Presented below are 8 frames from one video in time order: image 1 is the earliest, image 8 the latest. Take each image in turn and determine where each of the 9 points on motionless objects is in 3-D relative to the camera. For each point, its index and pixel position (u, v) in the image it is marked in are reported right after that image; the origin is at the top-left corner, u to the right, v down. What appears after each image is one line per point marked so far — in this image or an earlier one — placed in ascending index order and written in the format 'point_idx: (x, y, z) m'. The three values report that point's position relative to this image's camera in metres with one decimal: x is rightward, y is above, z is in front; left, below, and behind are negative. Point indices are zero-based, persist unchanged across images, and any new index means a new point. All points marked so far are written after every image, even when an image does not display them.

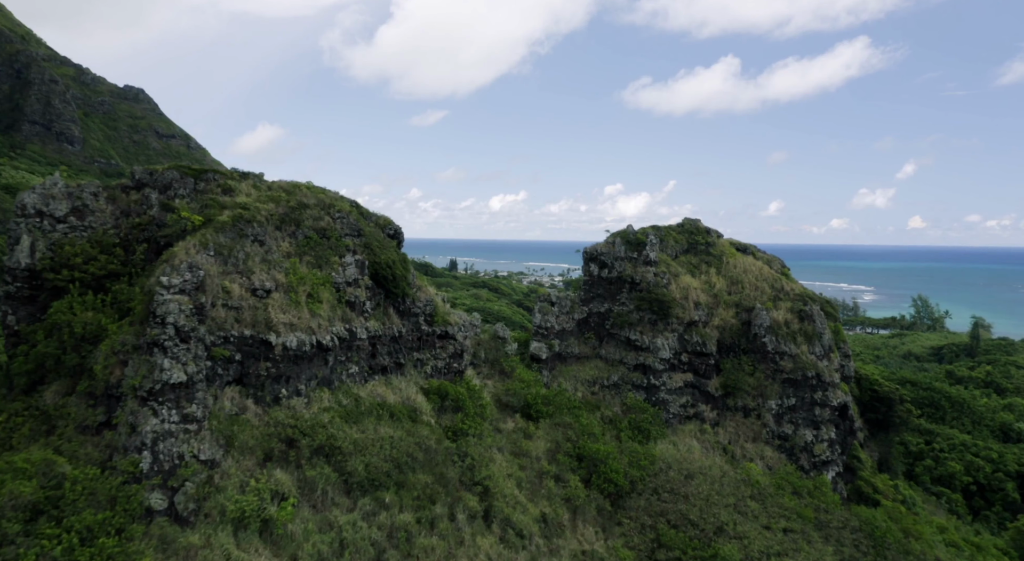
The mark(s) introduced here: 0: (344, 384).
0: (-4.5, -2.8, +16.6) m
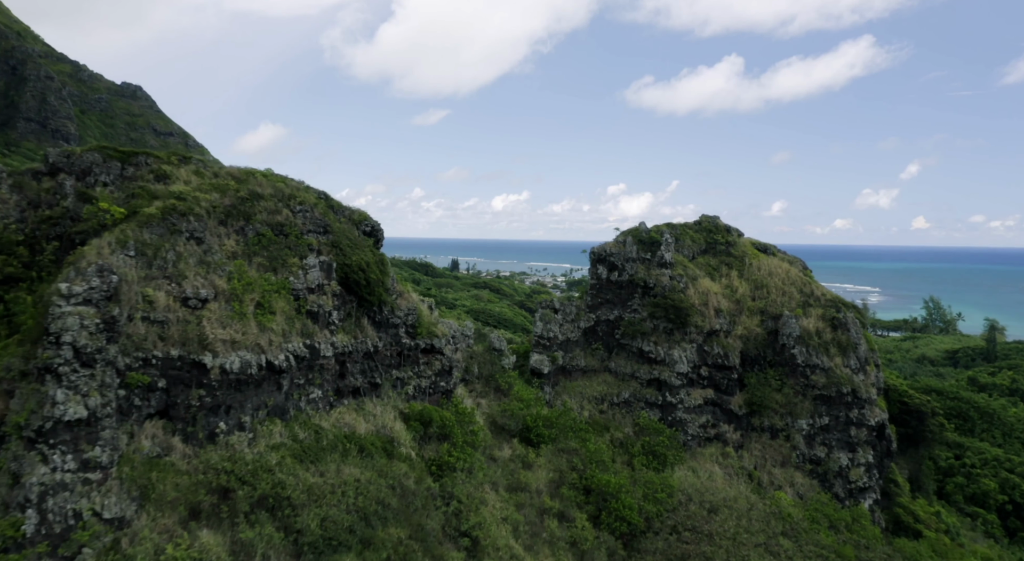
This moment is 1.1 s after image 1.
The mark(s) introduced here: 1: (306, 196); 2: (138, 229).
0: (-4.6, -2.9, +13.7) m
1: (-5.1, +2.1, +15.7) m
2: (-7.4, +1.0, +12.4) m
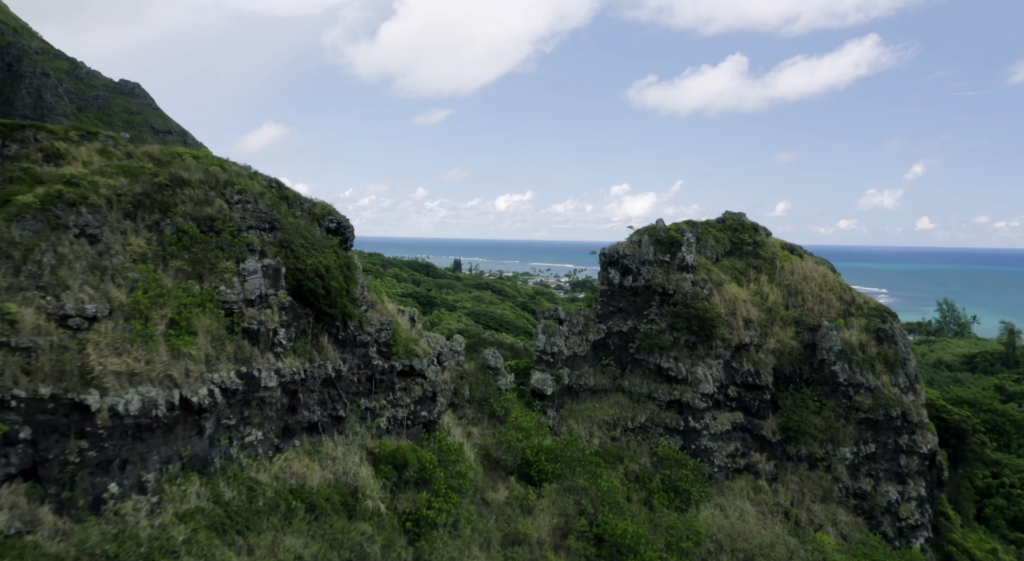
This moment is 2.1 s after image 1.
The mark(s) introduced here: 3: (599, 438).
0: (-4.7, -3.1, +10.6) m
1: (-5.2, +1.9, +12.5) m
2: (-7.5, +0.9, +9.3) m
3: (+2.6, -4.8, +19.1) m
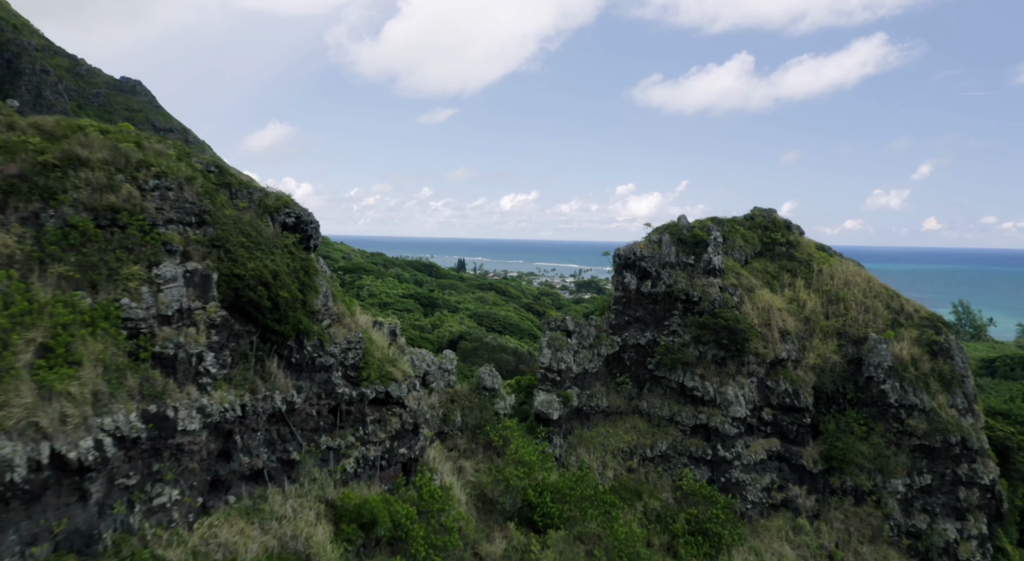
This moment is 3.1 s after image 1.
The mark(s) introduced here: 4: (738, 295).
0: (-4.8, -3.2, +7.9) m
1: (-5.3, +1.8, +9.8) m
2: (-7.6, +0.7, +6.6) m
3: (+2.6, -5.0, +16.4) m
4: (+6.7, -0.4, +18.4) m
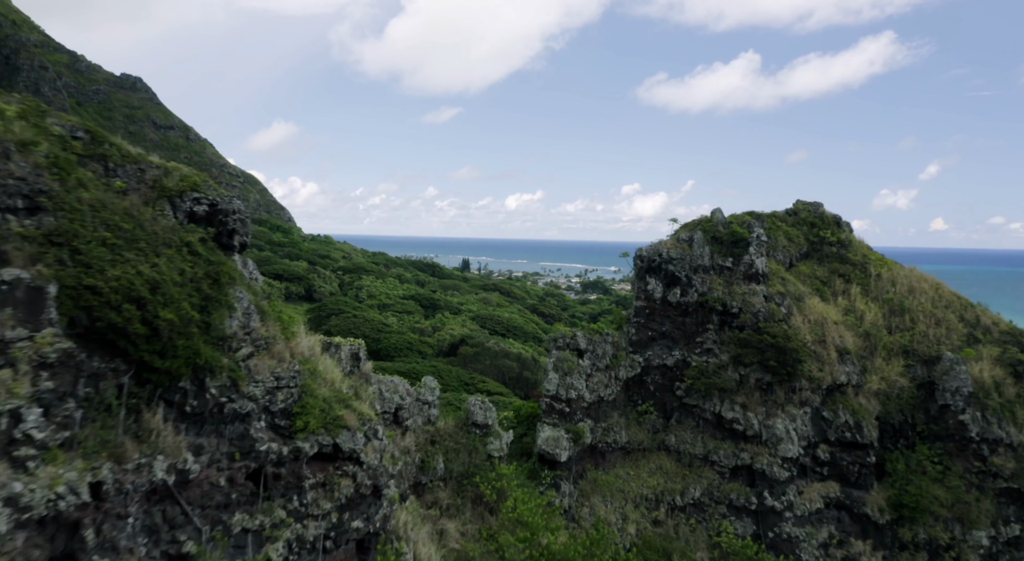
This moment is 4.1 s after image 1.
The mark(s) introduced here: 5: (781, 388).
0: (-4.9, -3.4, +4.7) m
1: (-5.4, +1.6, +6.7) m
2: (-7.7, +0.6, +3.5) m
3: (+2.6, -5.1, +13.1) m
4: (+6.6, -0.6, +15.1) m
5: (+6.2, -2.4, +14.3) m
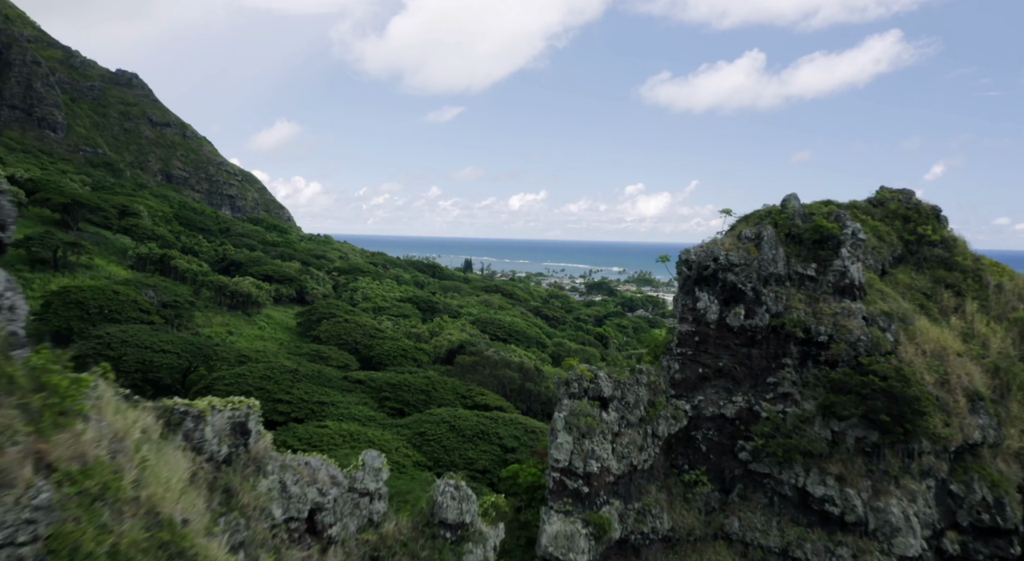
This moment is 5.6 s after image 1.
0: (-5.1, -3.6, +0.4) m
1: (-5.5, +1.4, +2.4) m
2: (-7.9, +0.4, -0.8) m
3: (+2.5, -5.4, +8.8) m
4: (+6.5, -0.9, +10.7) m
5: (+6.0, -2.7, +9.9) m
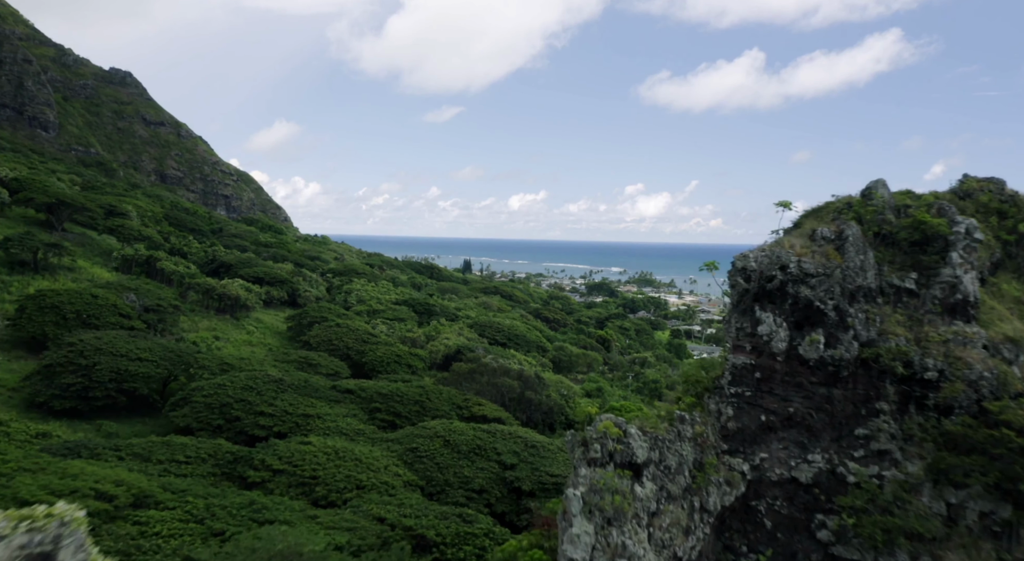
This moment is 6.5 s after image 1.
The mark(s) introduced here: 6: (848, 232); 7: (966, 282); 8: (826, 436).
0: (-5.1, -3.8, -2.4) m
1: (-5.6, +1.2, -0.4) m
2: (-7.9, +0.1, -3.6) m
3: (+2.4, -5.6, +6.0) m
4: (+6.5, -1.0, +8.0) m
5: (+6.0, -2.9, +7.2) m
6: (+4.5, +0.7, +8.5) m
7: (+5.8, +0.3, +8.2) m
8: (+3.9, -1.9, +8.3) m
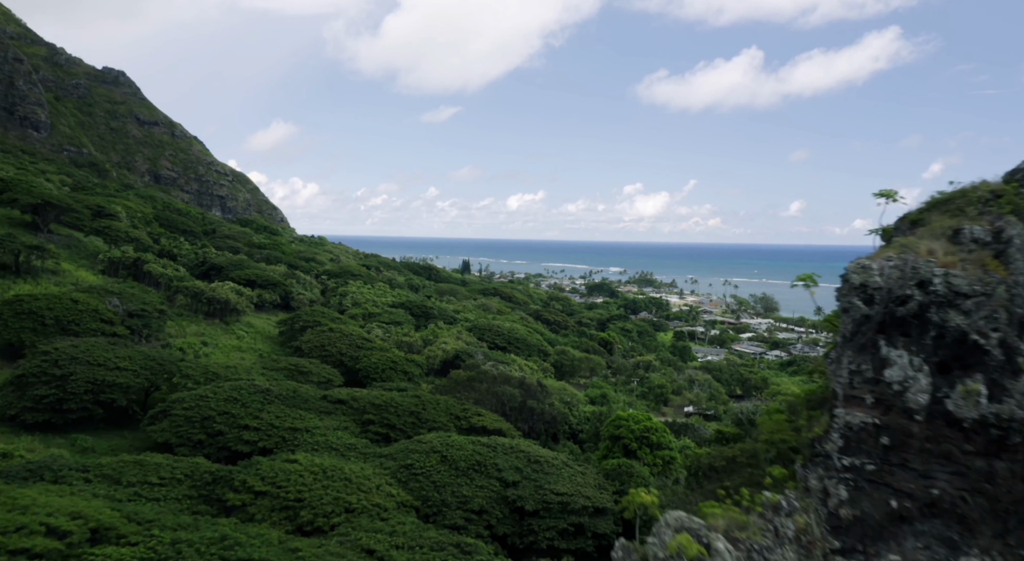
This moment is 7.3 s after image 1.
0: (-5.0, -4.0, -4.8) m
1: (-5.4, +1.0, -2.8) m
2: (-7.8, -0.1, -6.0) m
3: (+2.6, -5.8, +3.6) m
4: (+6.6, -1.2, +5.6) m
5: (+6.1, -3.0, +4.8) m
6: (+4.6, +0.5, +6.1) m
7: (+6.0, +0.1, +5.8) m
8: (+4.1, -2.1, +5.9) m
